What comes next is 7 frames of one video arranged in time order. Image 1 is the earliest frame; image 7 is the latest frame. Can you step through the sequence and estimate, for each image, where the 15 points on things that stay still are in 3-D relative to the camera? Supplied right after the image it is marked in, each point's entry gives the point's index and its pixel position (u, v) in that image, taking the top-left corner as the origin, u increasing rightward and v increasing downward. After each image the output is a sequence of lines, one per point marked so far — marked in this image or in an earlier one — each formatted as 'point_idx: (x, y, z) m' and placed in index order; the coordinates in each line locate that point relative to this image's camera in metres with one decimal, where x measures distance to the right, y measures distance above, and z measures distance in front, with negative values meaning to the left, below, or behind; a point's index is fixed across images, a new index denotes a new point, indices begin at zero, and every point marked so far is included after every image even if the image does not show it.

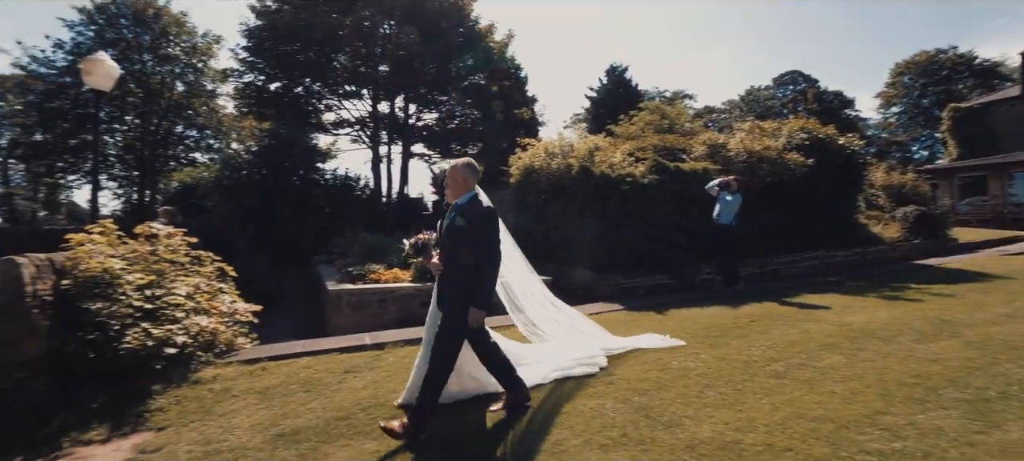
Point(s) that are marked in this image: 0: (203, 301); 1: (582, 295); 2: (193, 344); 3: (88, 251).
0: (-4.1, -0.9, +6.2) m
1: (+1.8, -1.6, +12.0) m
2: (-3.8, -1.4, +5.6) m
3: (-4.9, -0.2, +5.4) m
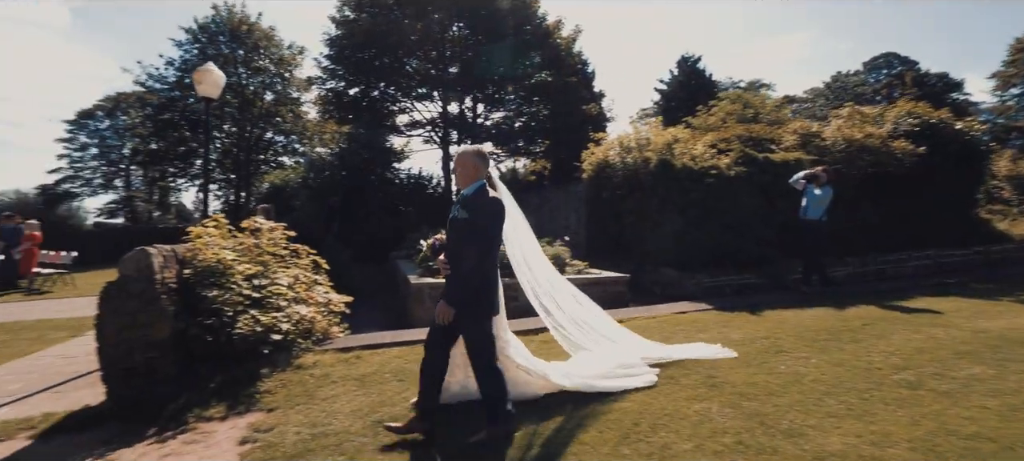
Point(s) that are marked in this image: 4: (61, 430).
0: (-2.9, -0.8, +6.5) m
1: (+3.7, -1.5, +11.5) m
2: (-2.8, -1.3, +5.9) m
3: (-3.8, -0.2, +5.8) m
4: (-4.2, -1.9, +4.4) m
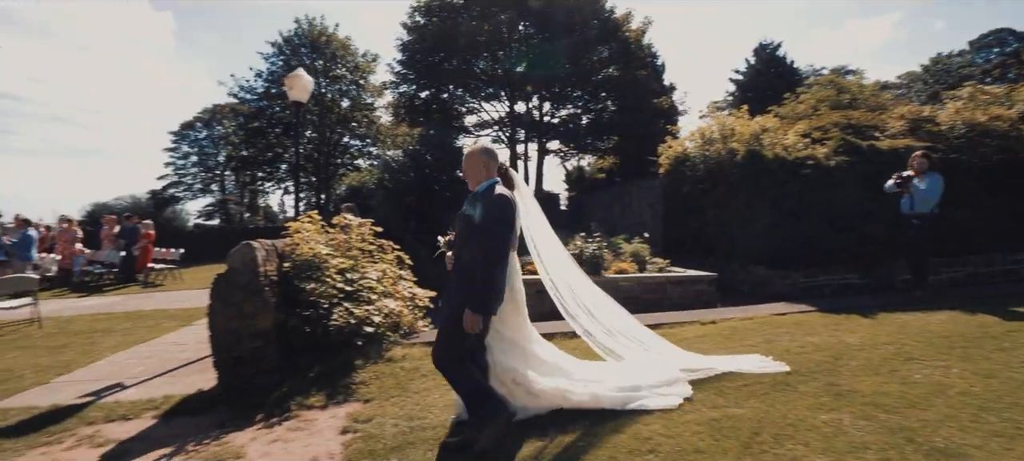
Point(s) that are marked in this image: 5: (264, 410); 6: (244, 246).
0: (-1.7, -0.8, +6.6) m
1: (+5.5, -1.4, +10.7) m
2: (-1.7, -1.2, +6.1) m
3: (-2.7, -0.1, +6.1) m
4: (-3.3, -1.8, +4.7) m
5: (-2.5, -1.8, +4.7) m
6: (-3.0, -0.2, +5.3) m
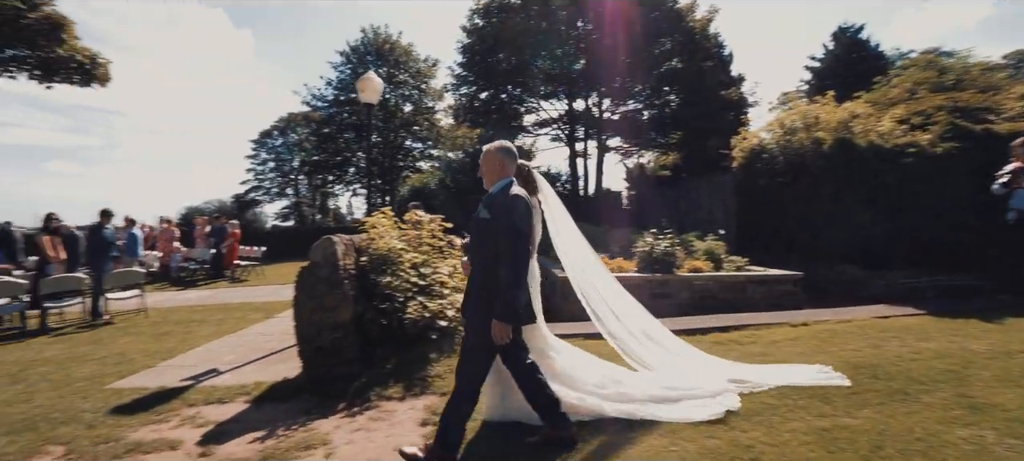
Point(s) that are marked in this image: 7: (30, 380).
0: (-0.7, -0.7, +6.7) m
1: (+6.9, -1.4, +9.8) m
2: (-0.7, -1.2, +6.1) m
3: (-1.8, 0.0, +6.2) m
4: (-2.5, -1.8, +4.9) m
5: (-1.7, -1.7, +4.8) m
6: (-2.2, -0.1, +5.5) m
7: (-5.8, -1.8, +5.6) m
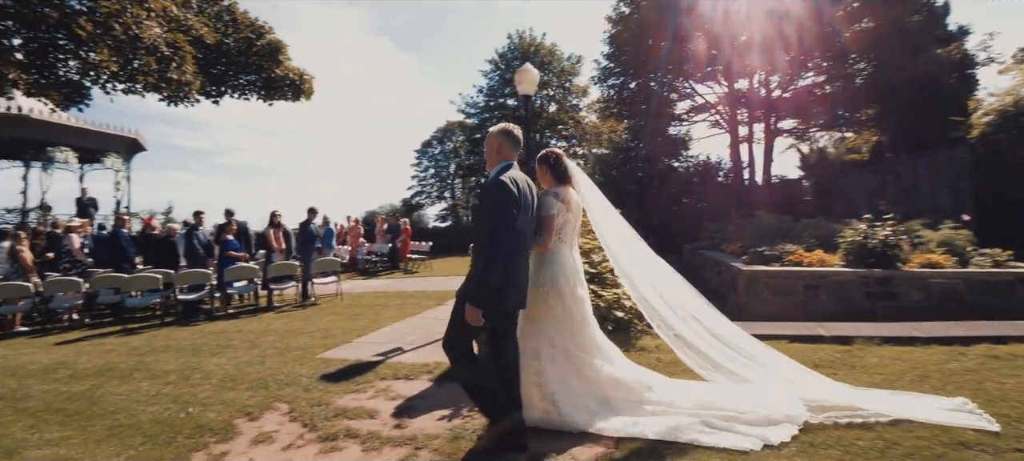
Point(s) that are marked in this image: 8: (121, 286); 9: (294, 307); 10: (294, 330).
0: (+1.6, -0.5, +6.1) m
1: (+9.8, -1.1, +6.8) m
2: (+1.4, -1.0, +5.5) m
3: (+0.4, +0.1, +6.0) m
4: (-0.6, -1.6, +5.0) m
5: (+0.1, -1.6, +4.6) m
6: (-0.2, +0.1, +5.4) m
7: (-3.5, -1.7, +6.6) m
8: (-7.5, -1.1, +8.9) m
9: (-4.8, -1.7, +10.2) m
10: (-3.6, -1.6, +7.7) m
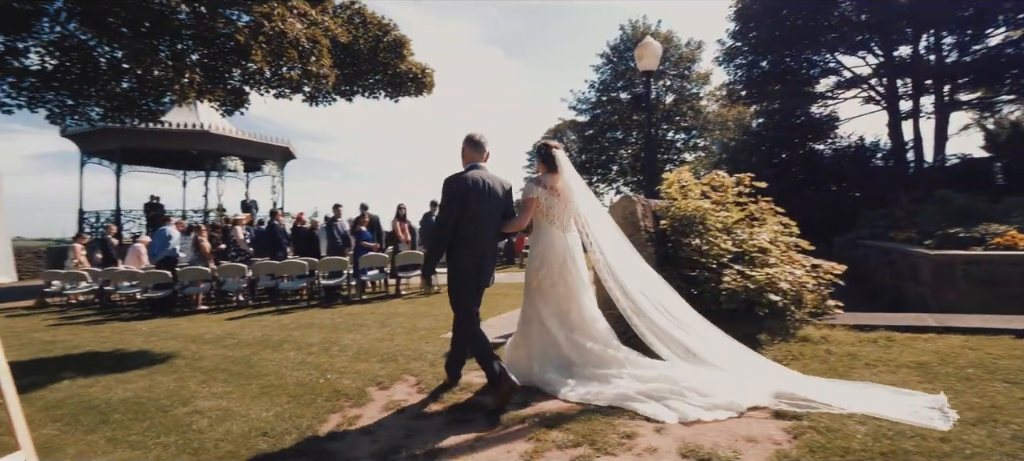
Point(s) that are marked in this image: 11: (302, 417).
0: (+3.0, -0.2, +5.2) m
1: (+11.2, -0.7, +4.0) m
2: (+2.8, -0.7, +4.7) m
3: (+1.9, +0.4, +5.4) m
4: (+0.6, -1.3, +4.7) m
5: (+1.3, -1.3, +4.1) m
6: (+1.2, +0.3, +5.0) m
7: (-1.8, -1.4, +6.9) m
8: (-5.1, -0.9, +10.1) m
9: (-2.2, -1.5, +10.7) m
10: (-1.6, -1.4, +8.0) m
11: (-1.6, -1.4, +3.5) m
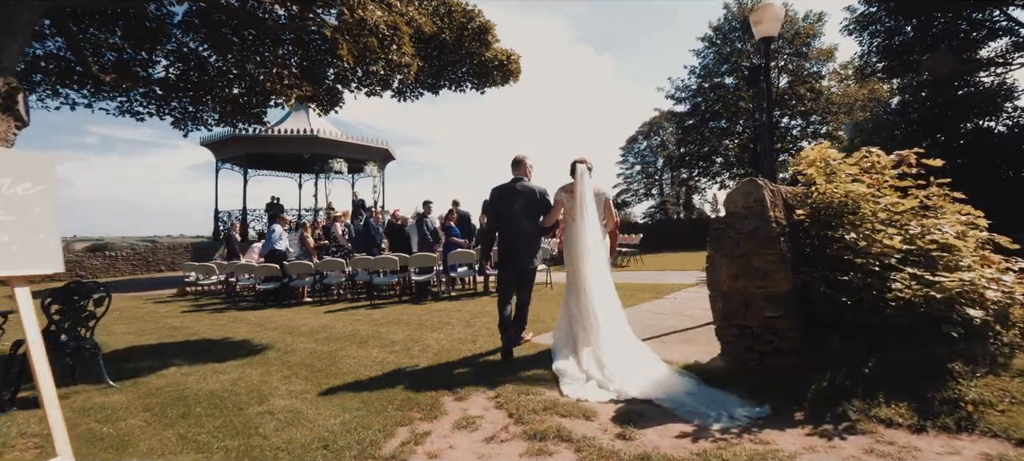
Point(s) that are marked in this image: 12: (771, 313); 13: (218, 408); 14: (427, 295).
0: (+3.9, -0.2, +4.0) m
1: (+11.7, -0.6, +1.2) m
2: (+3.5, -0.6, +3.5) m
3: (+2.8, +0.5, +4.3) m
4: (+1.4, -1.3, +3.9) m
5: (+2.0, -1.2, +3.2) m
6: (+2.0, +0.4, +4.0) m
7: (-0.5, -1.3, +6.6) m
8: (-3.1, -0.8, +10.3) m
9: (-0.1, -1.4, +10.3) m
10: (-0.1, -1.3, +7.5) m
11: (-1.0, -1.3, +3.1) m
12: (+2.0, -0.6, +3.7) m
13: (-2.3, -1.4, +3.6) m
14: (-1.9, -1.4, +10.5) m
